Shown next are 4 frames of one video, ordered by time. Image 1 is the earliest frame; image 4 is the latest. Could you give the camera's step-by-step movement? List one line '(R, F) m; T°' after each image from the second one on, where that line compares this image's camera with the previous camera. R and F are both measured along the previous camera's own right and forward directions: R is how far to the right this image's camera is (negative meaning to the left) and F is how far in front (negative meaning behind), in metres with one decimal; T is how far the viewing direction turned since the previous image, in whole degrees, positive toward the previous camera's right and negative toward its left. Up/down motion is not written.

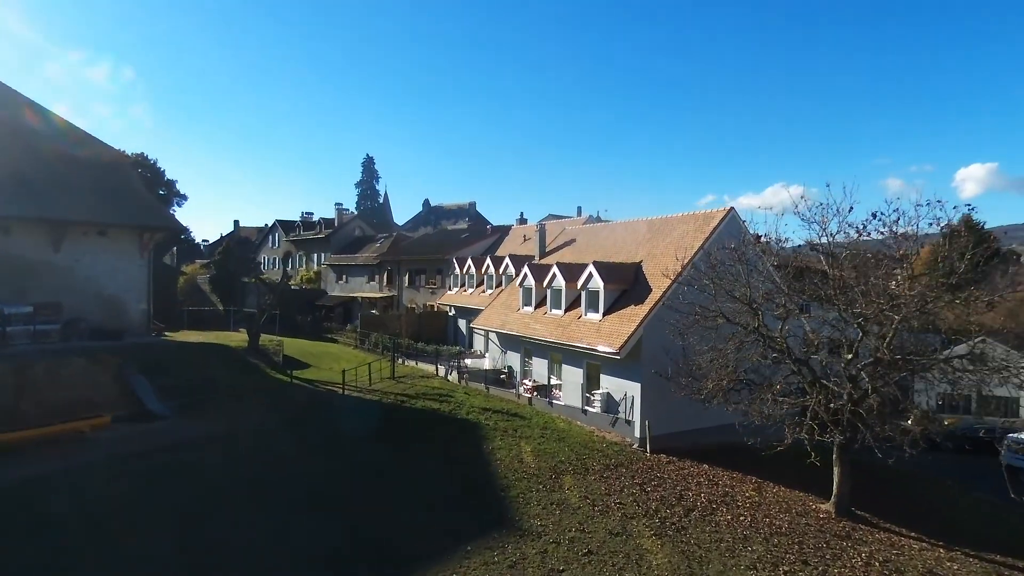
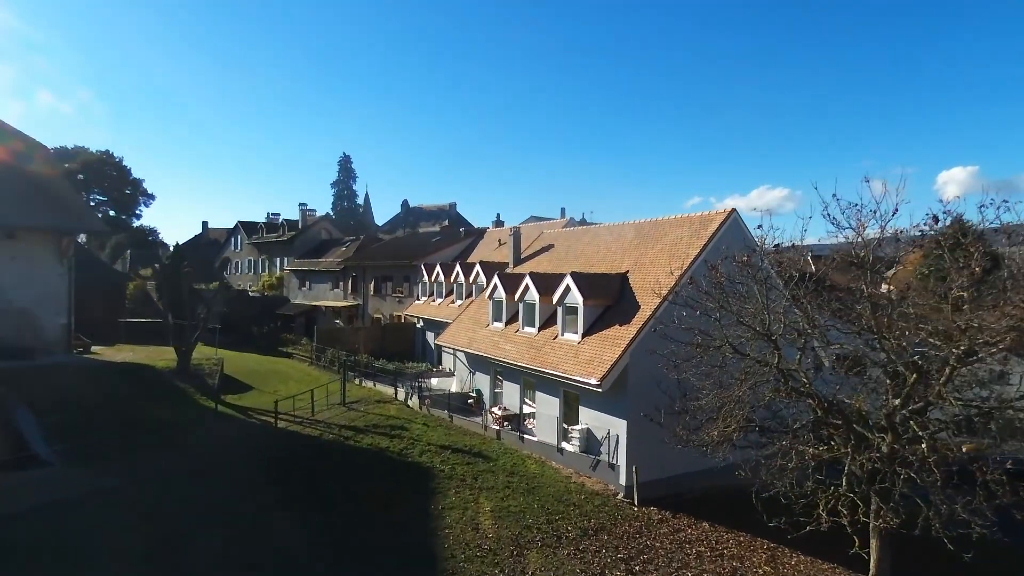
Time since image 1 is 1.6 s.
(+0.7, +3.2) m; +1°
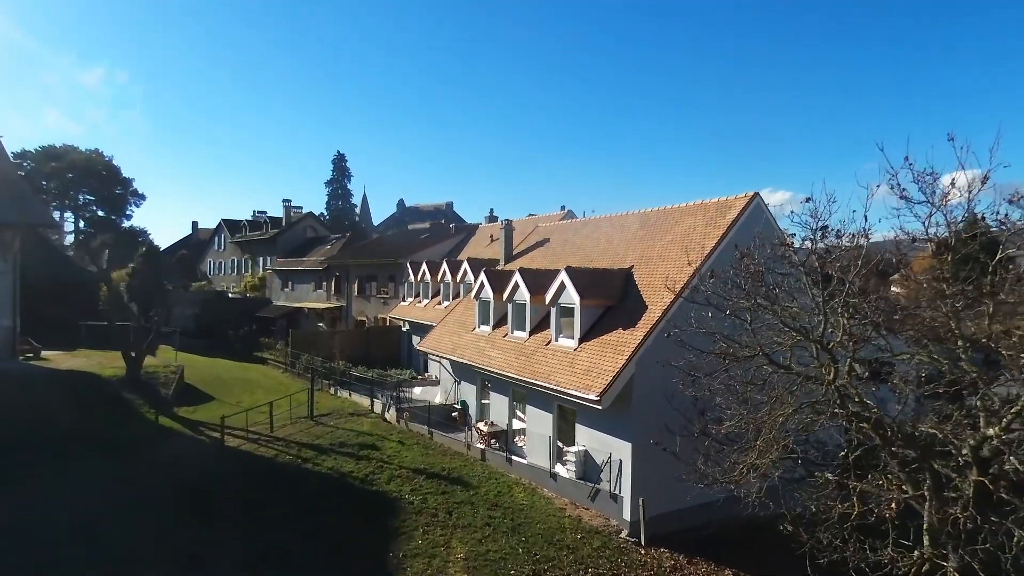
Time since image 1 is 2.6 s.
(+0.4, +2.5) m; 0°
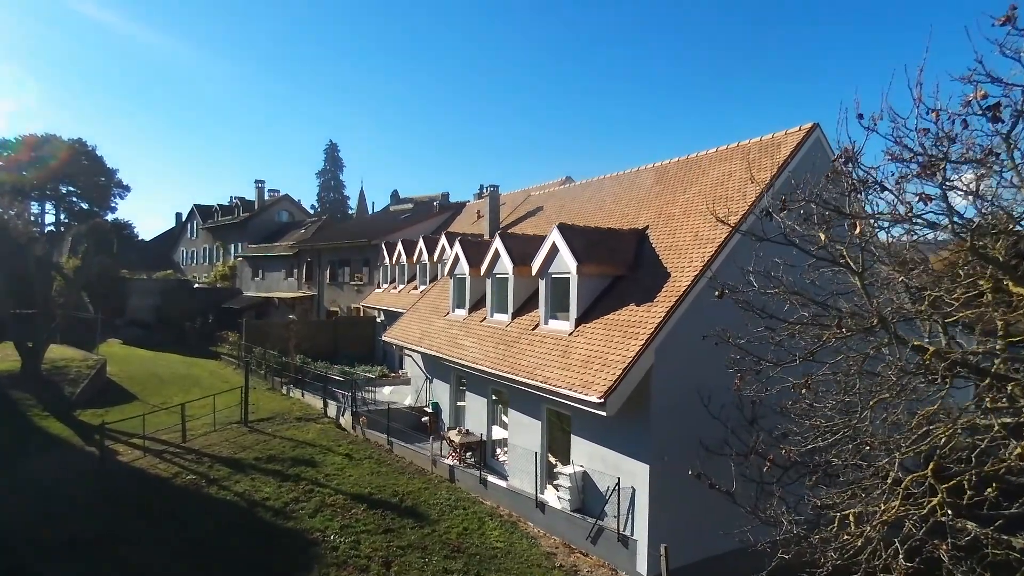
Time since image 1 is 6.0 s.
(+0.5, +3.9) m; 0°
